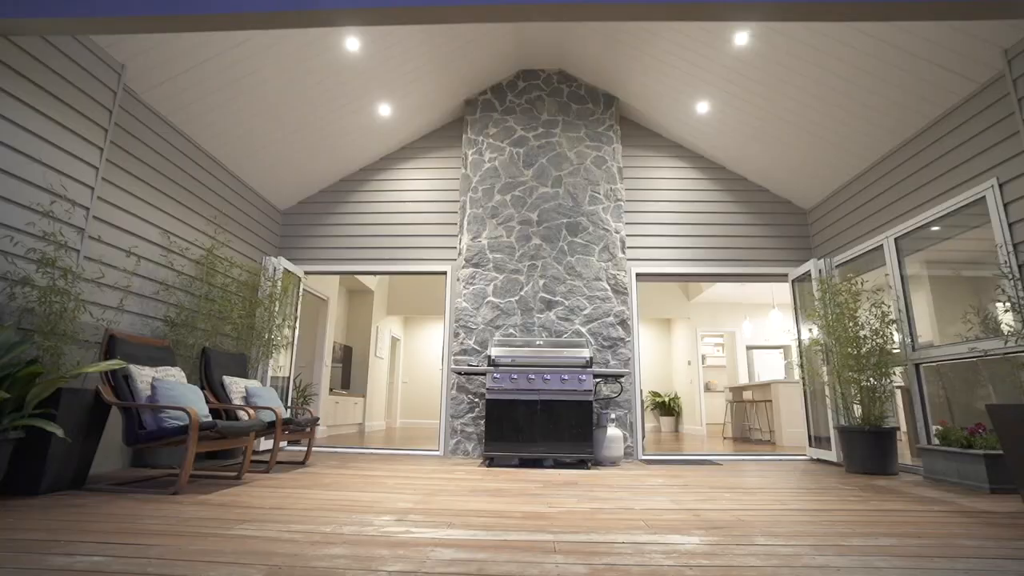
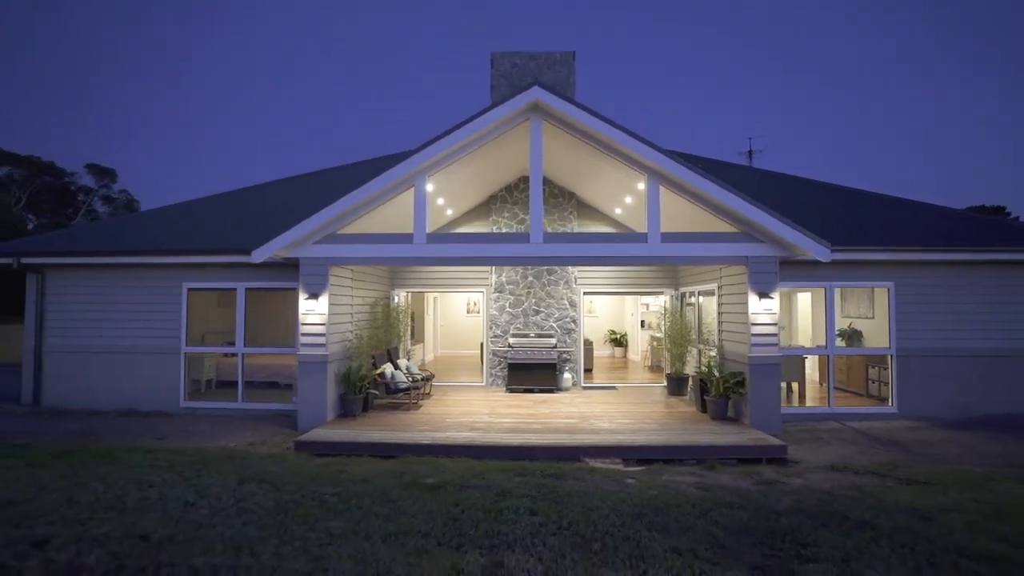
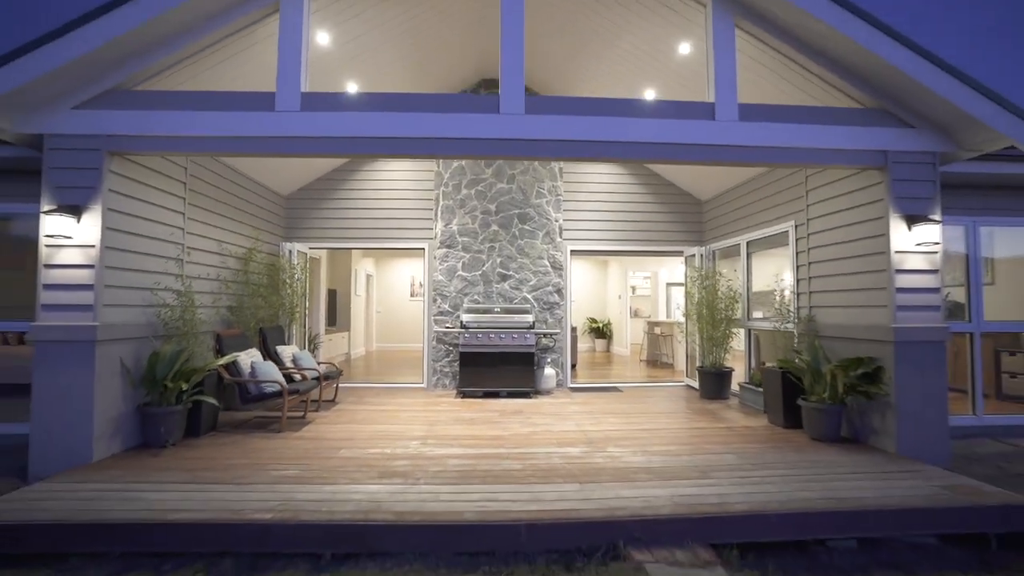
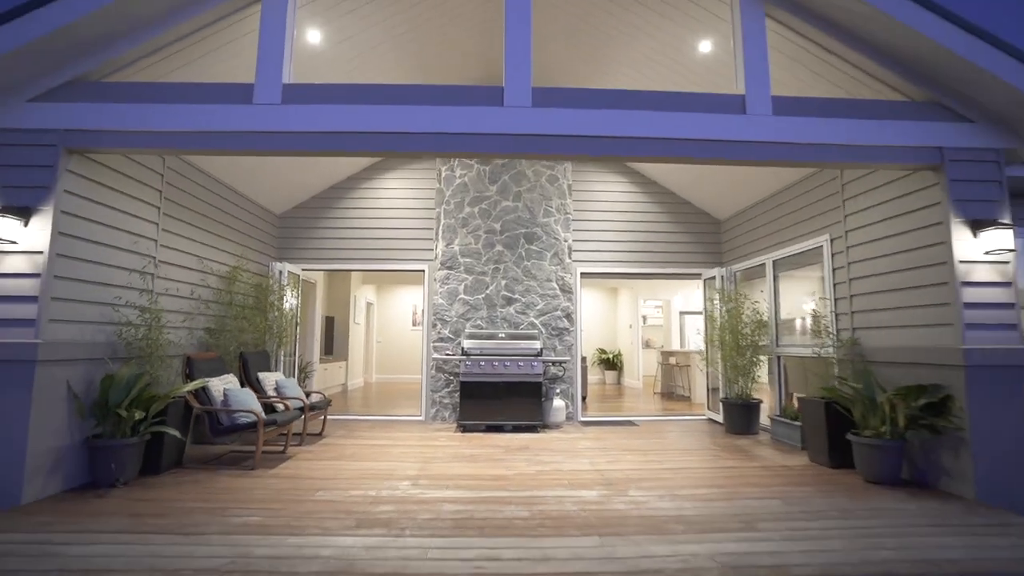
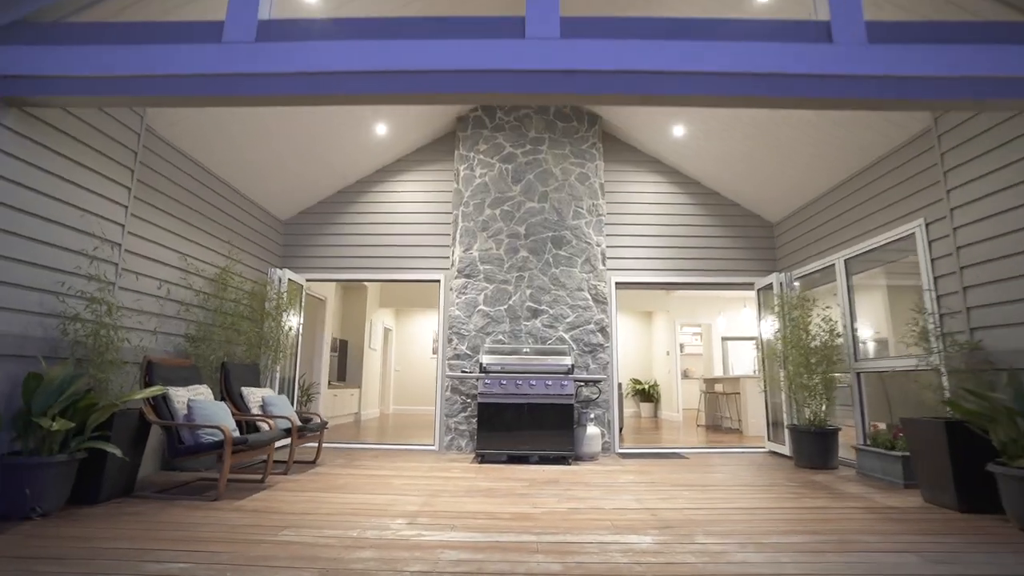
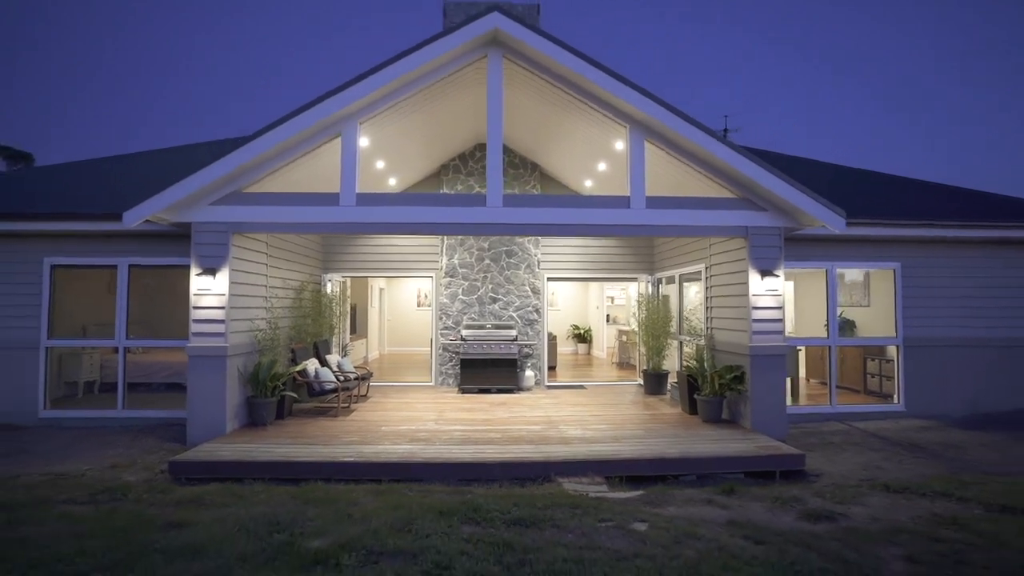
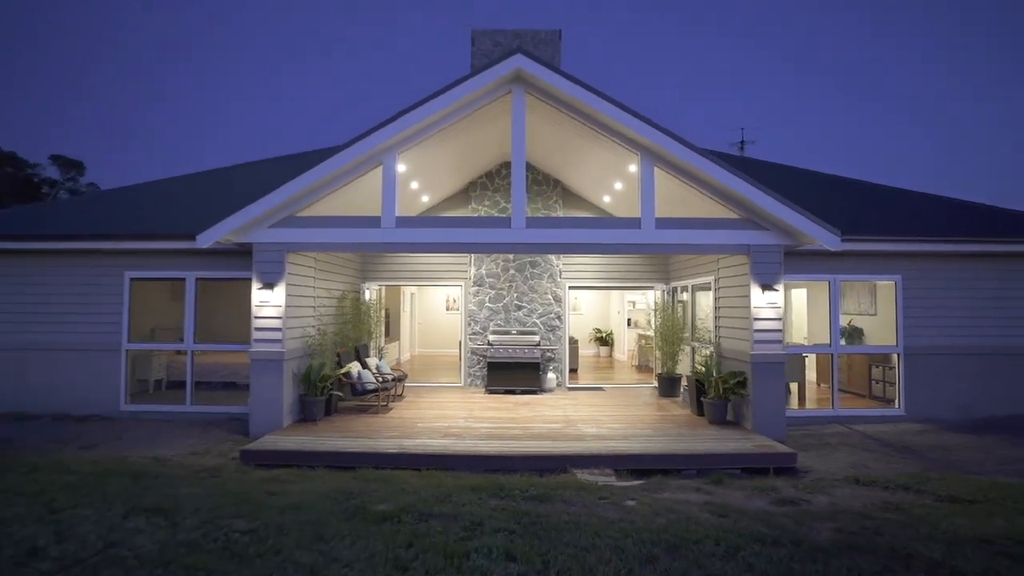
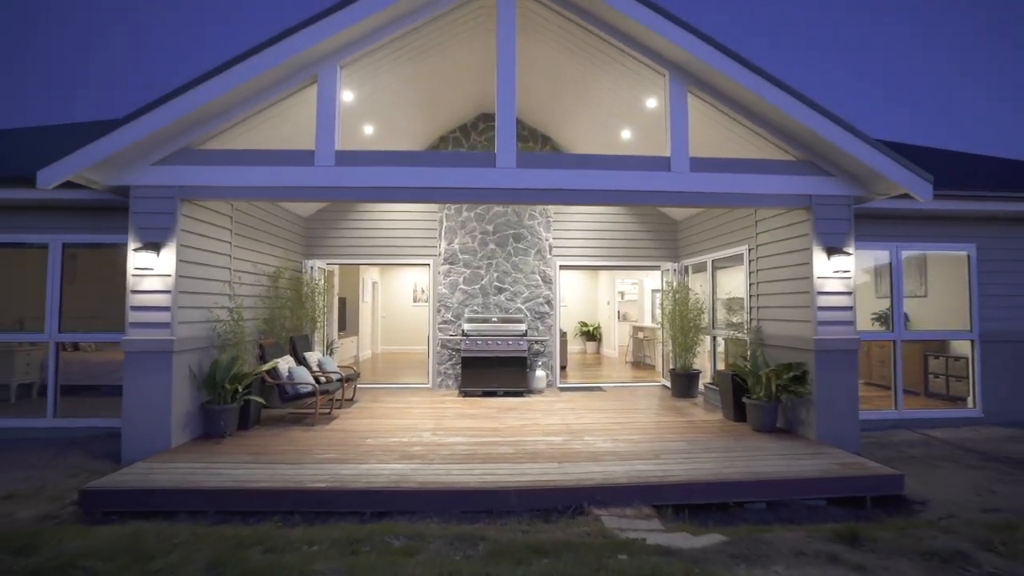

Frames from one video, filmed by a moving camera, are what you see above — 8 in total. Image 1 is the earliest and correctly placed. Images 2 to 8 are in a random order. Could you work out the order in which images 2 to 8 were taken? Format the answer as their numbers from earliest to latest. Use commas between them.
5, 4, 3, 8, 6, 7, 2
